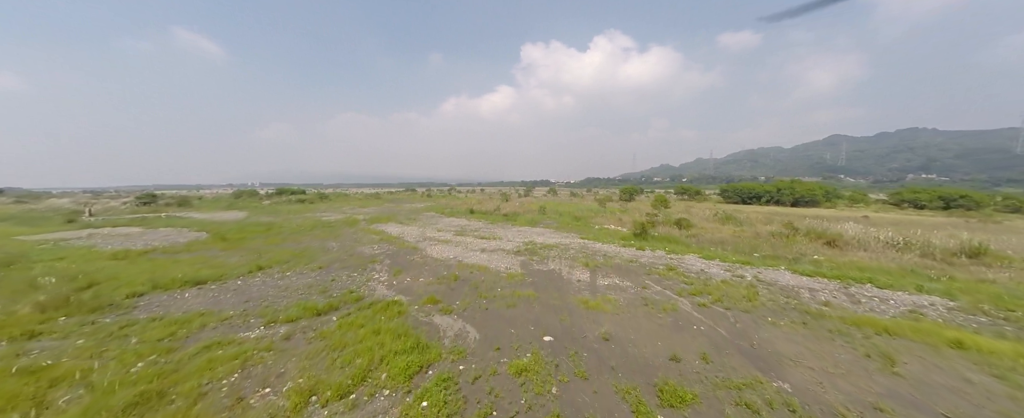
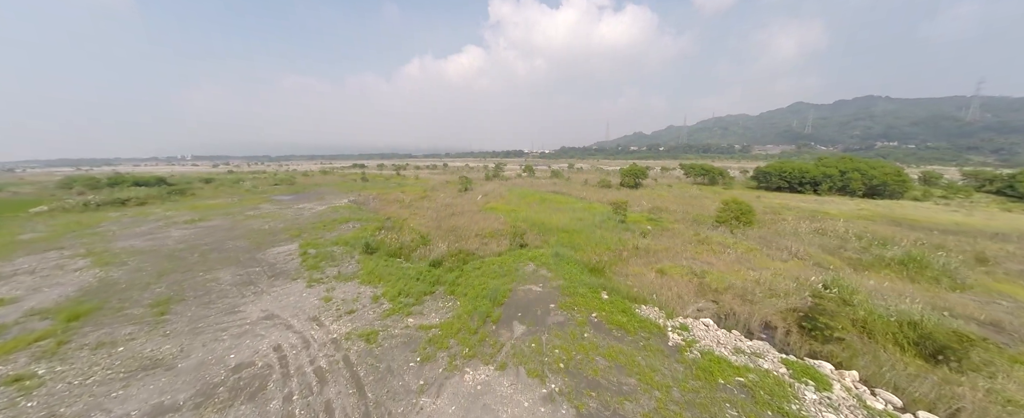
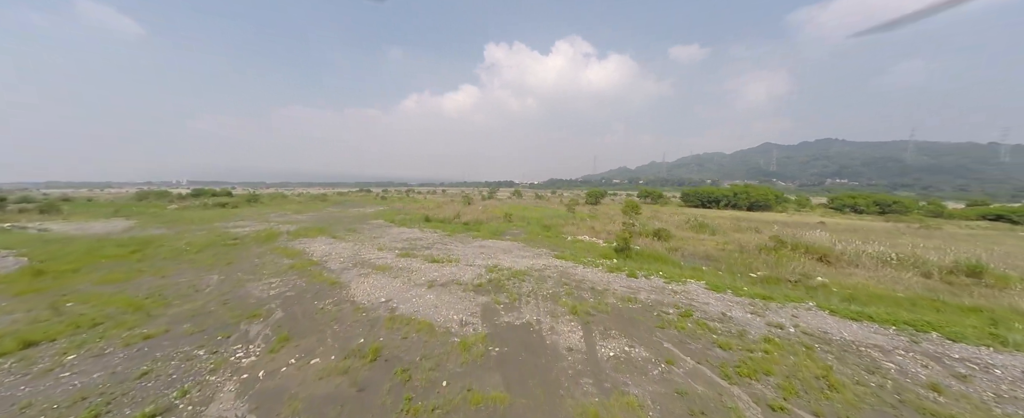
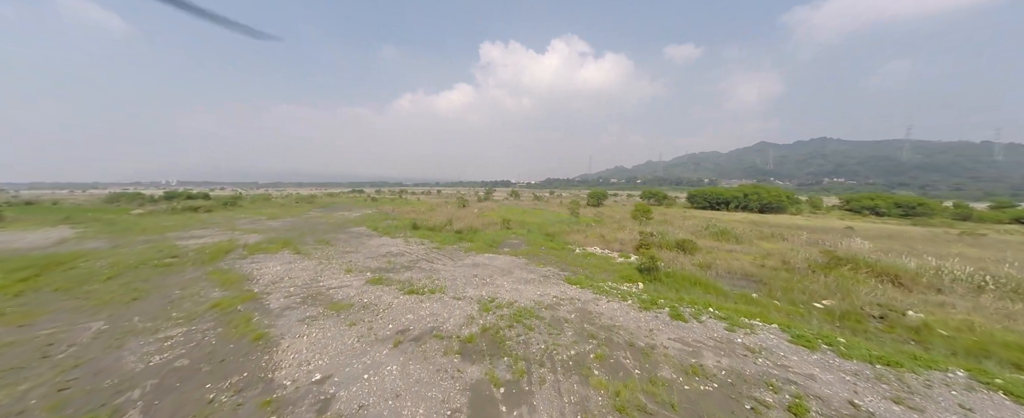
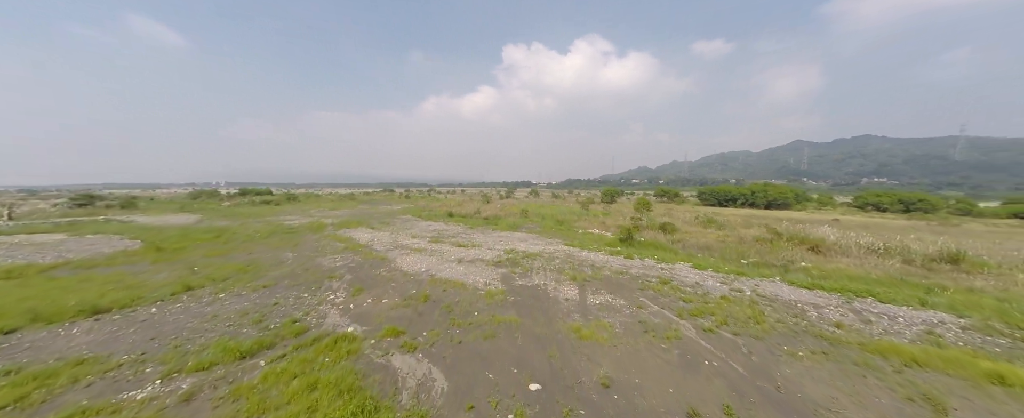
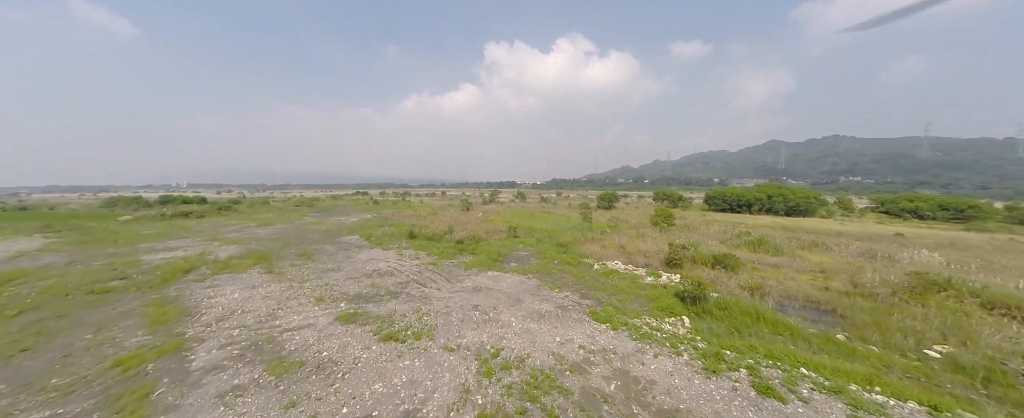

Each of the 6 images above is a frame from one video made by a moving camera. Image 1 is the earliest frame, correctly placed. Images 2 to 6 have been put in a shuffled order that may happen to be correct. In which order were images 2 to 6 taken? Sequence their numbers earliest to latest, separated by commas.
5, 3, 4, 6, 2
